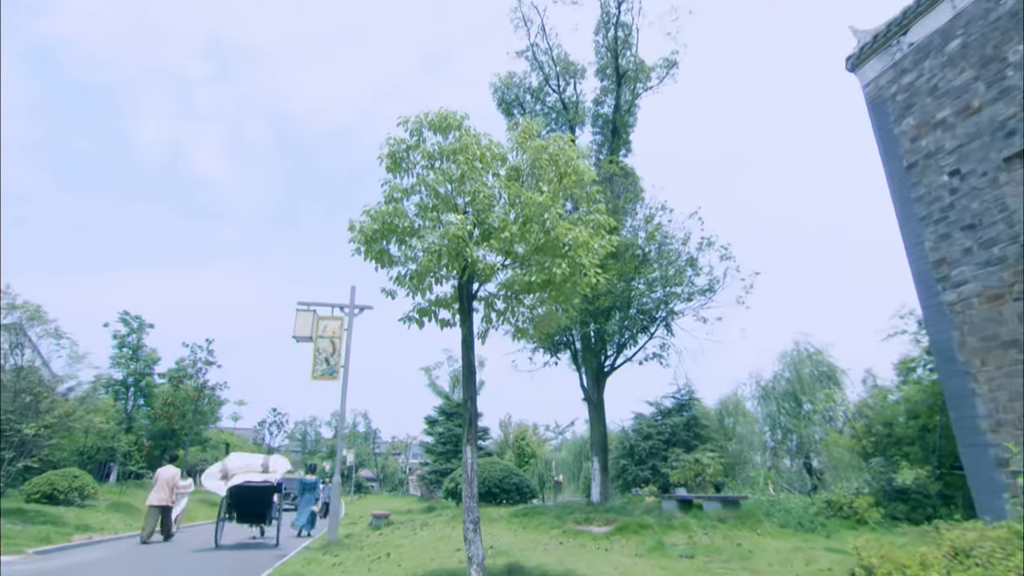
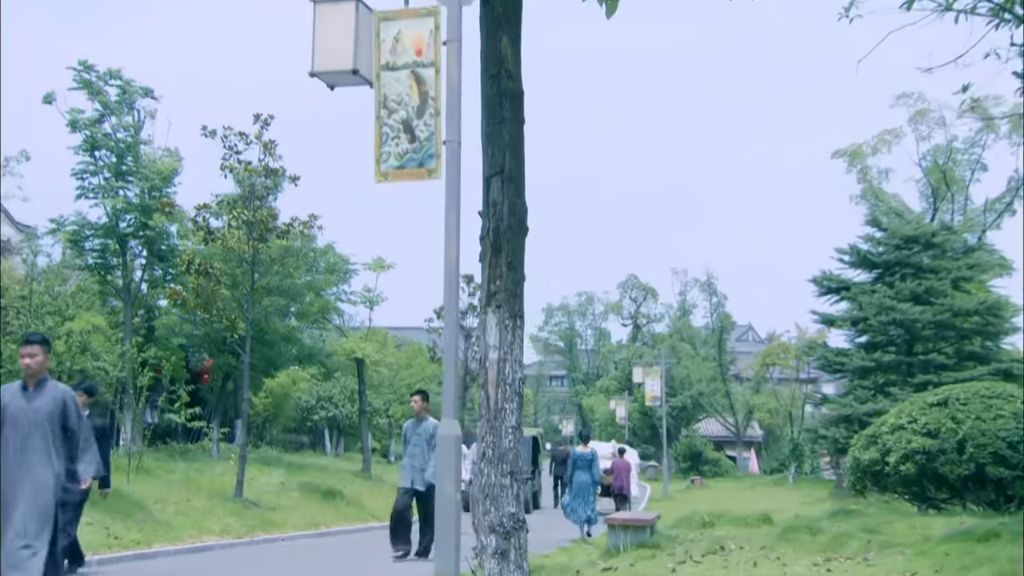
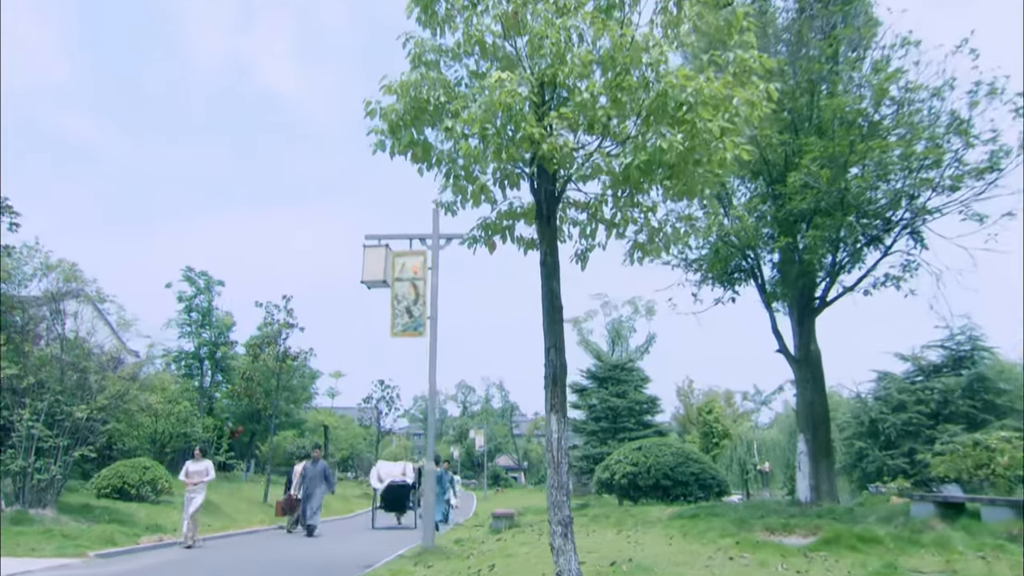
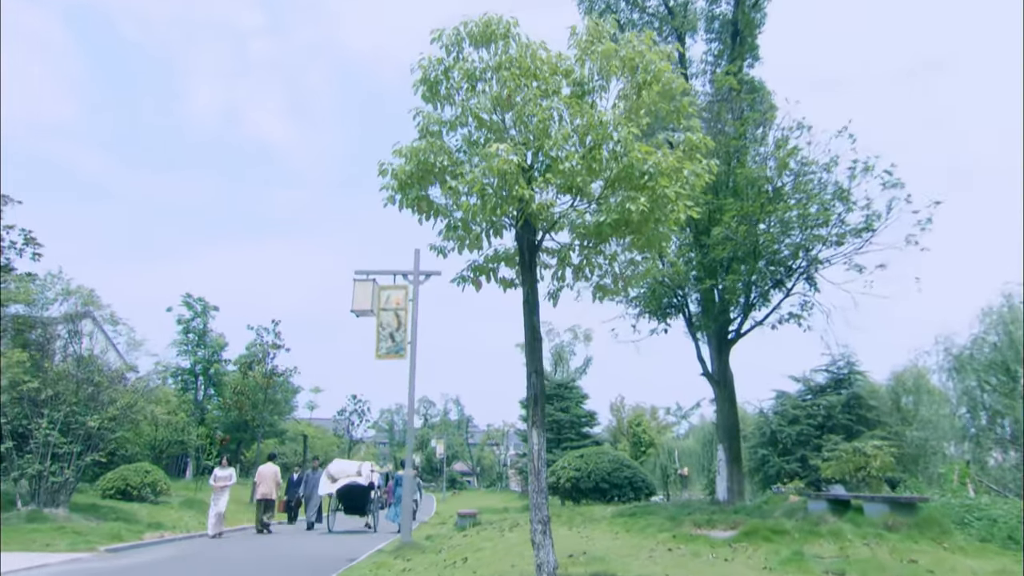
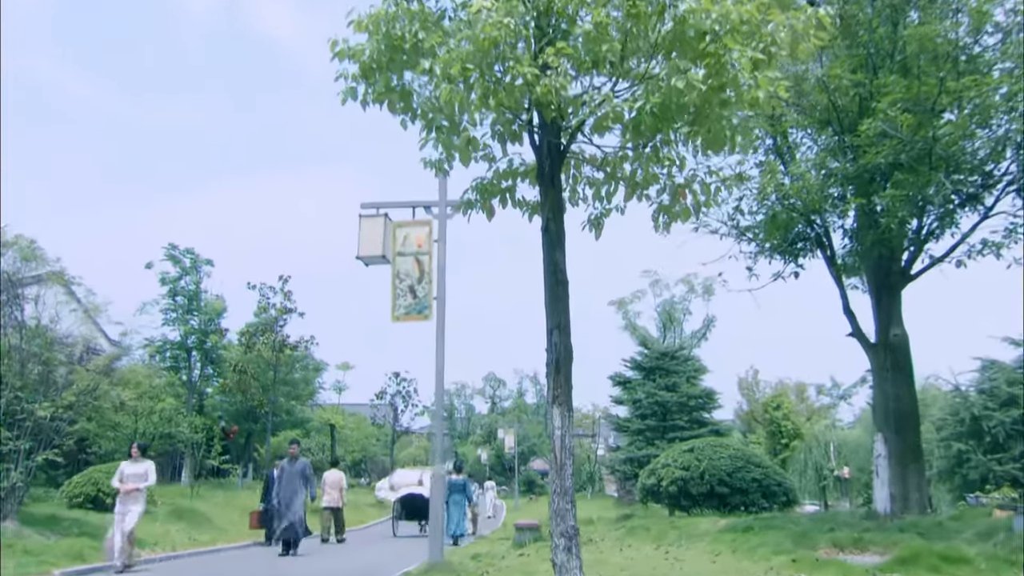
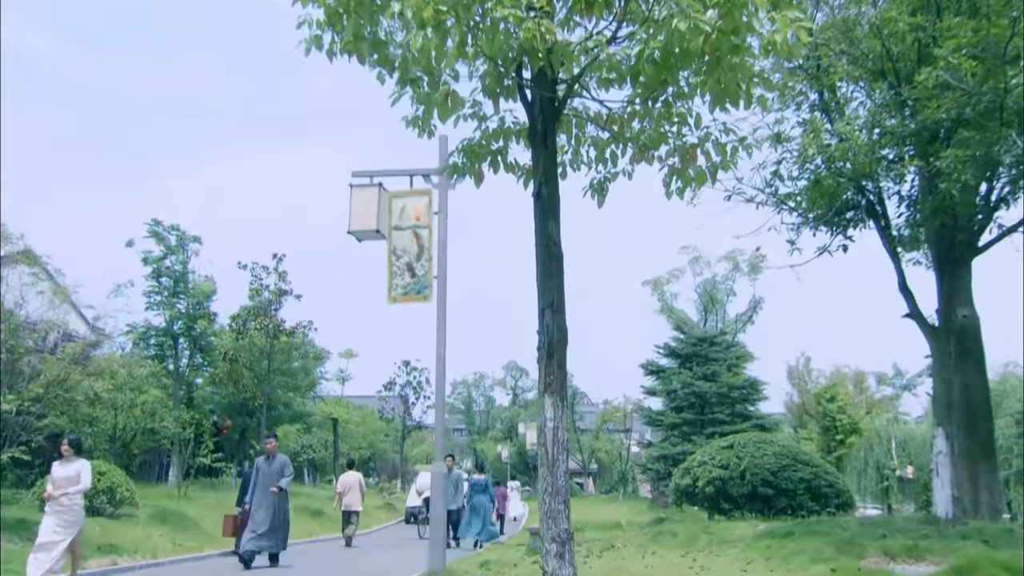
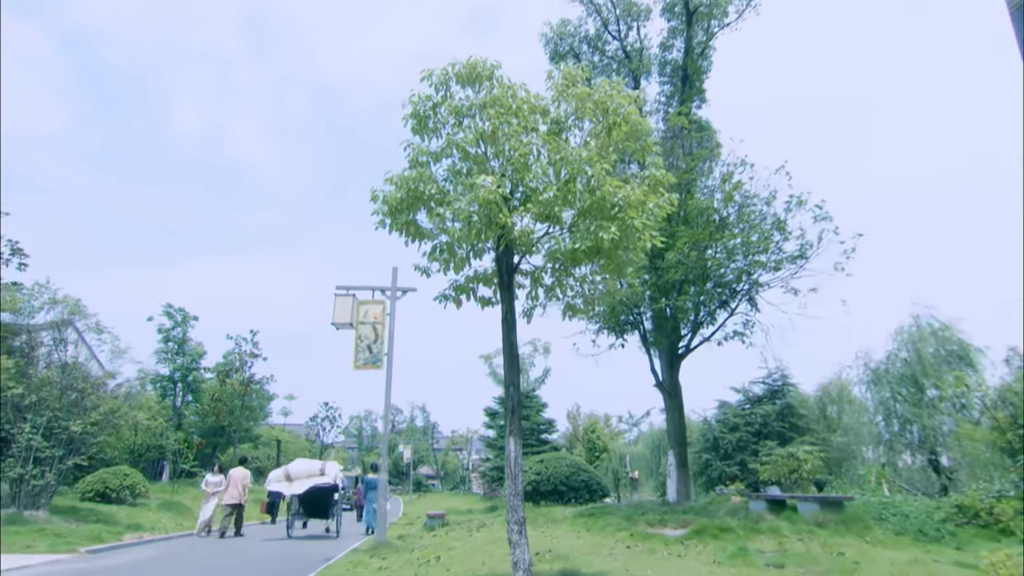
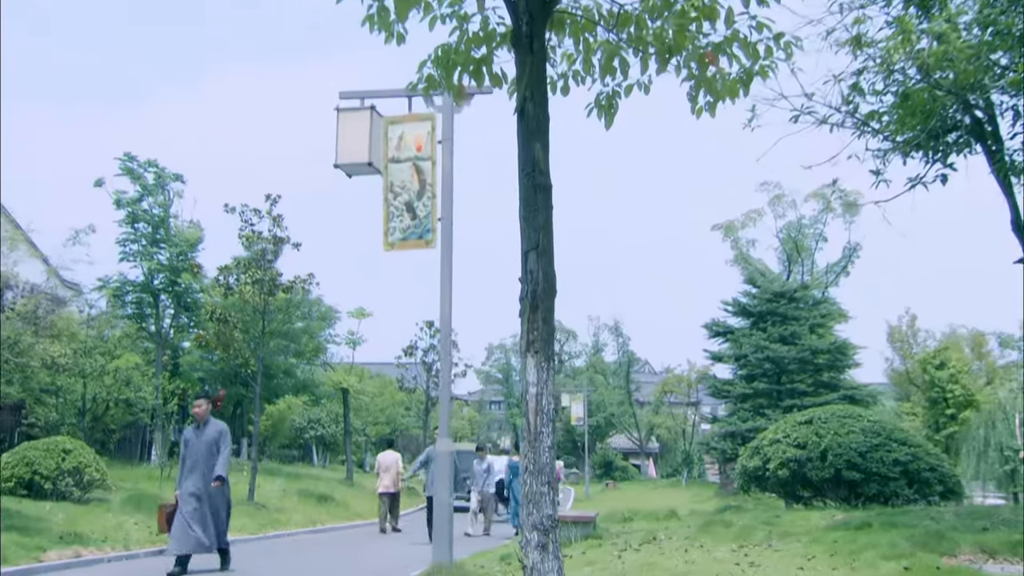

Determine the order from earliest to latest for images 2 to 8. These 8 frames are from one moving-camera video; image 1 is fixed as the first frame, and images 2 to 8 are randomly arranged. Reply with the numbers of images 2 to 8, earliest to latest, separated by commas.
7, 4, 3, 5, 6, 8, 2
